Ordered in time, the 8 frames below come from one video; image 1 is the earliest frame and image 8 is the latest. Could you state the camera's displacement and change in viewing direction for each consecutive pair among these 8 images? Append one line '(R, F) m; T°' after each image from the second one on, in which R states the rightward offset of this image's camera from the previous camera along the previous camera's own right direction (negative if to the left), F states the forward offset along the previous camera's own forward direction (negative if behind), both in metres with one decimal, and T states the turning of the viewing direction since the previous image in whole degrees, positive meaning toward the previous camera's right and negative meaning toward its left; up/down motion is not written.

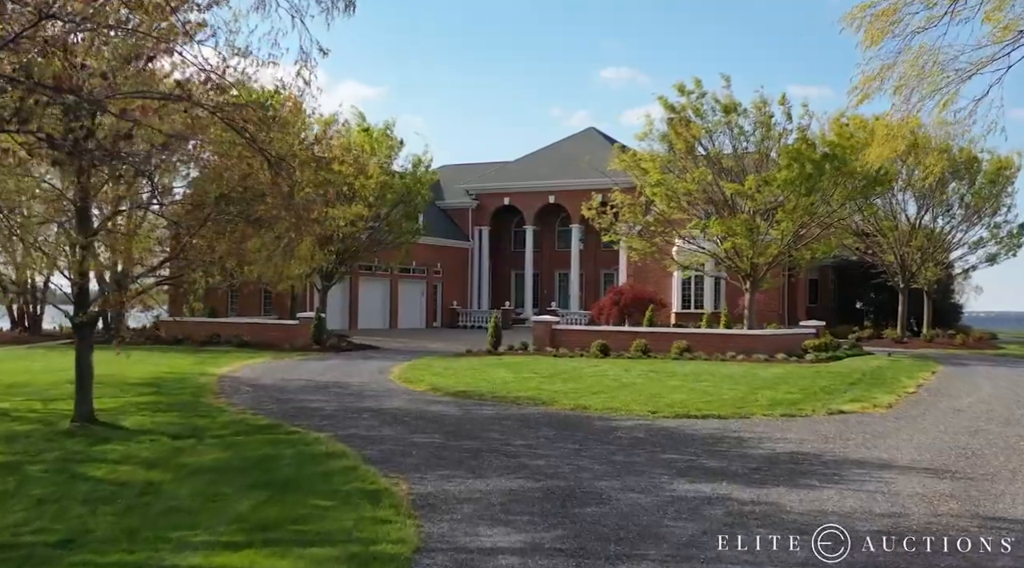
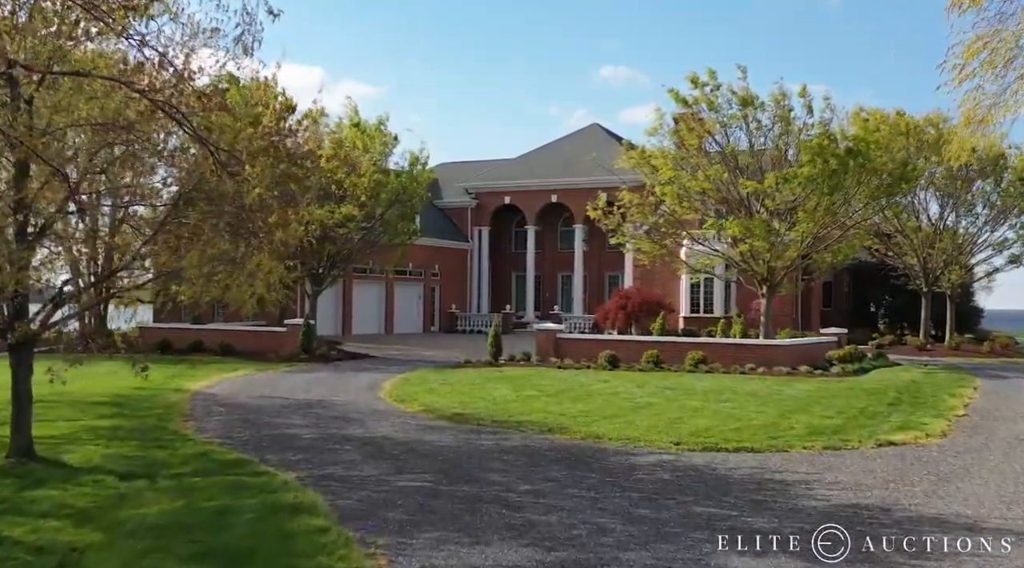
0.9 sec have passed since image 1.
(0.0, +1.6) m; 0°
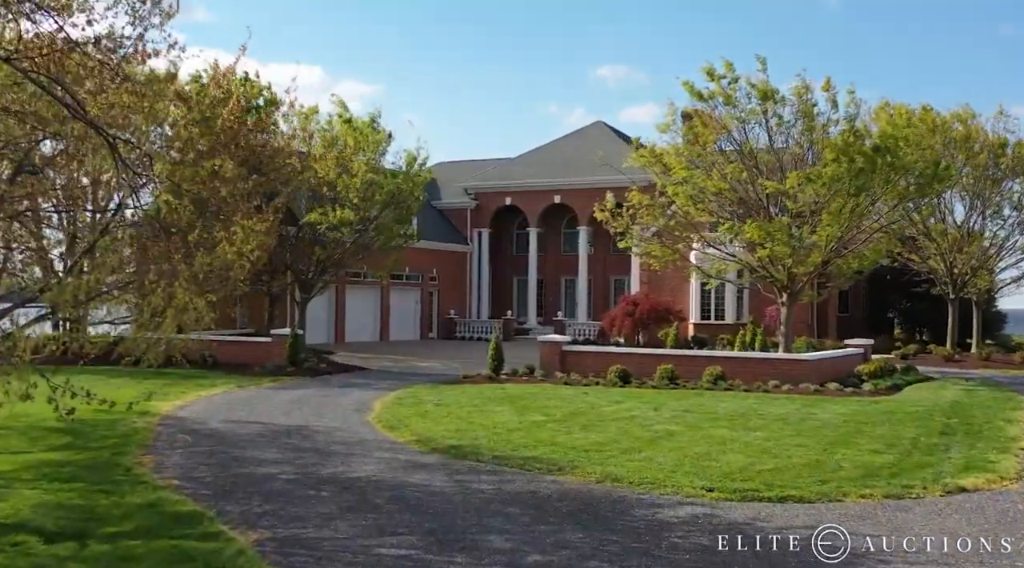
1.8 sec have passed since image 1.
(0.0, +1.6) m; 0°
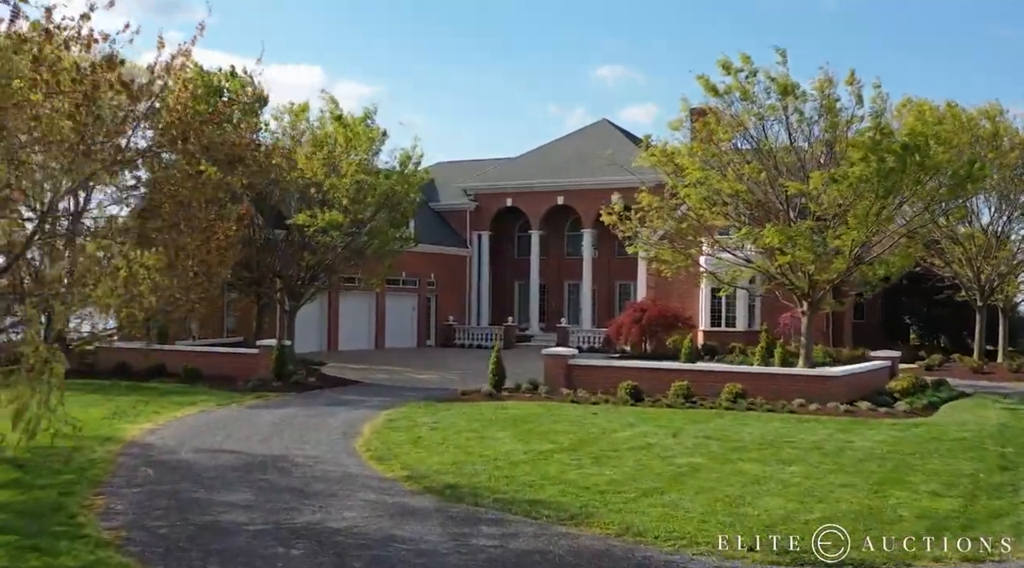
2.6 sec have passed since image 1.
(0.0, +1.5) m; 0°
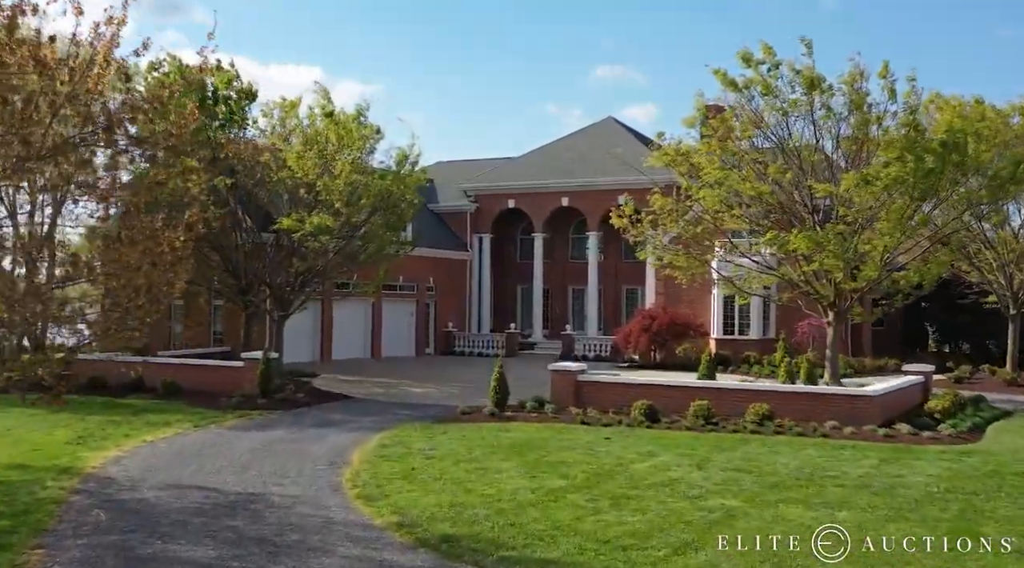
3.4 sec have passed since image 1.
(-0.1, +1.5) m; 0°
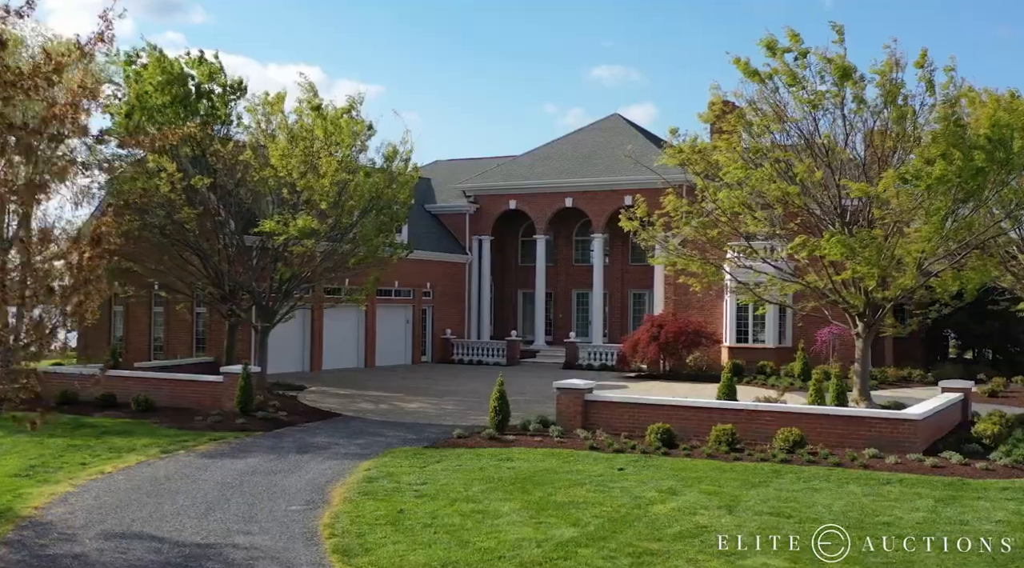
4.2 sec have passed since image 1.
(0.0, +1.6) m; 0°
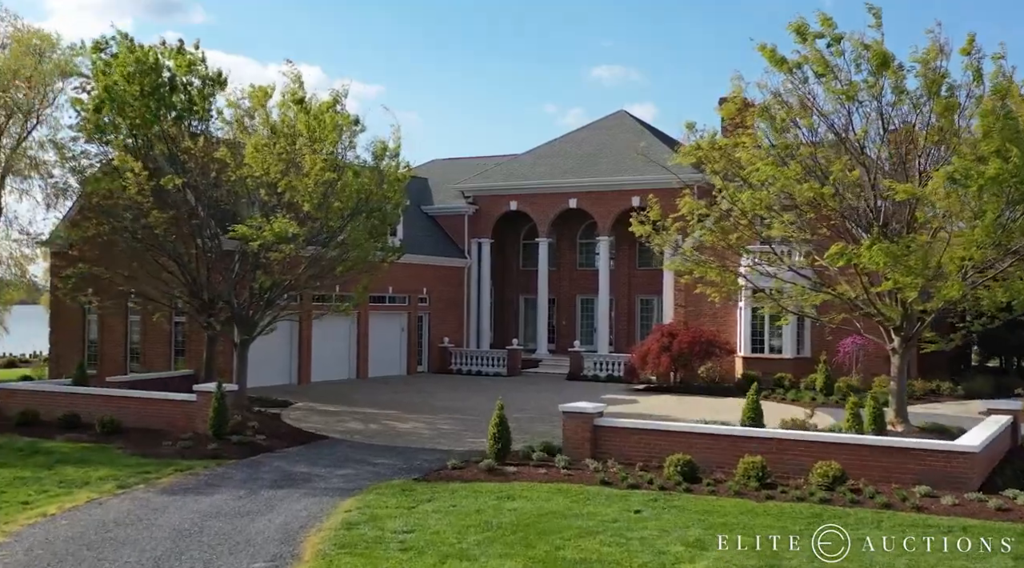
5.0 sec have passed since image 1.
(0.0, +1.7) m; 0°
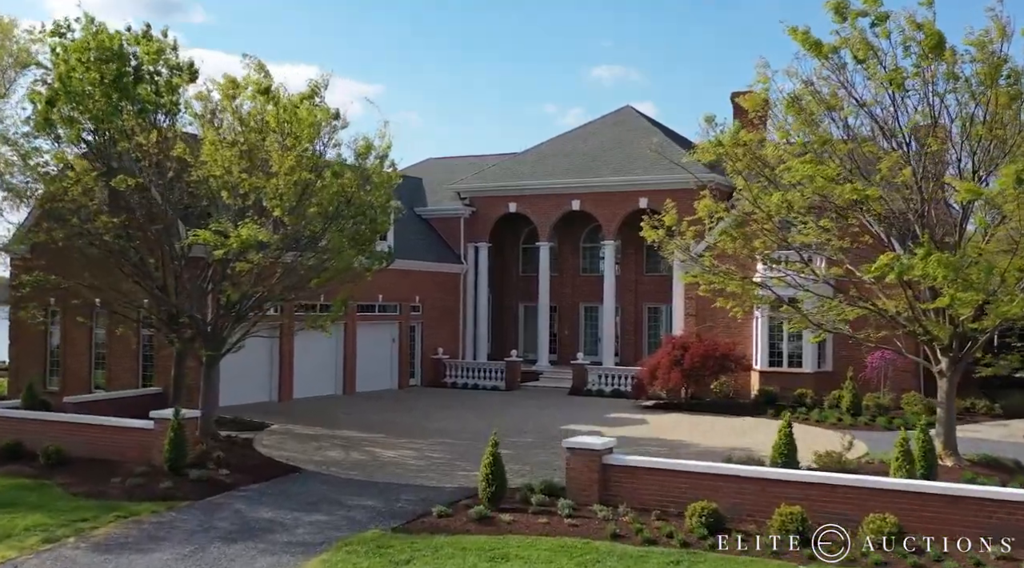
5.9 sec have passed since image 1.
(+0.1, +2.0) m; 0°
